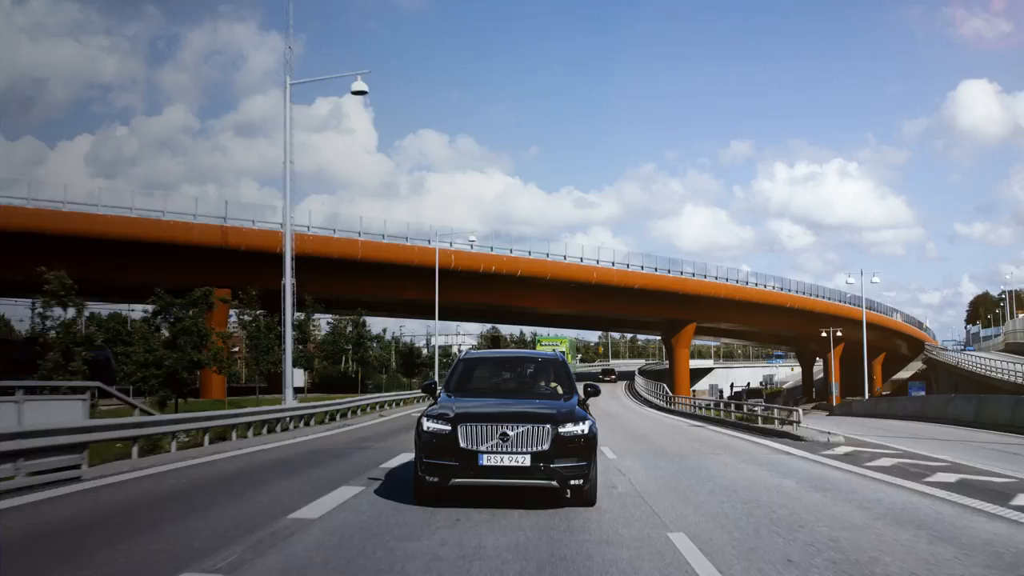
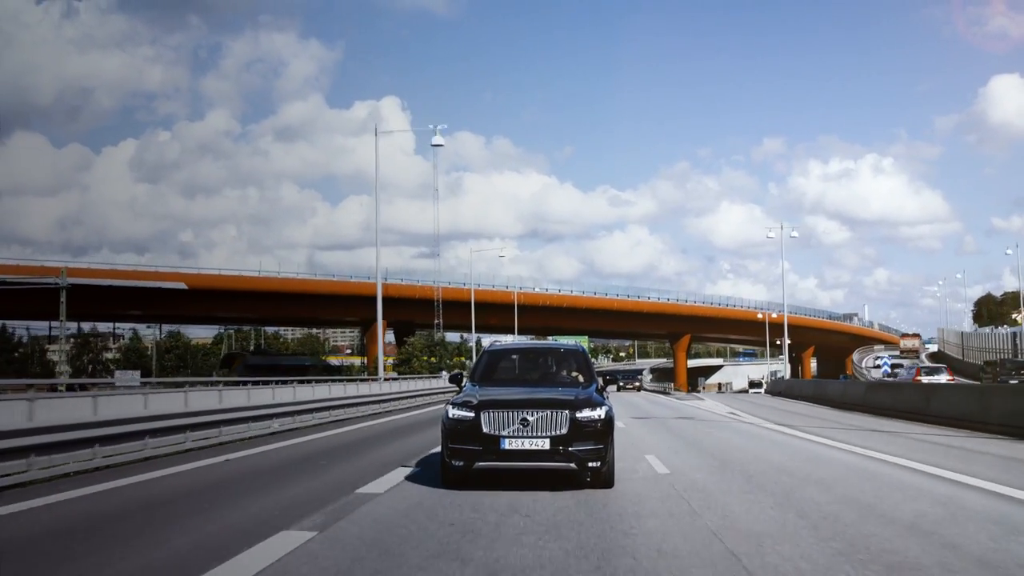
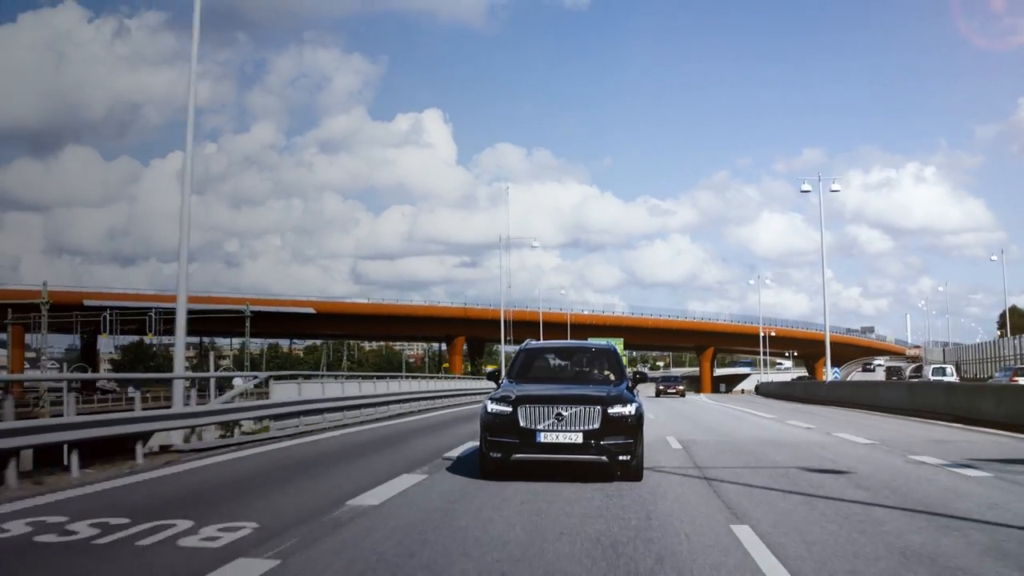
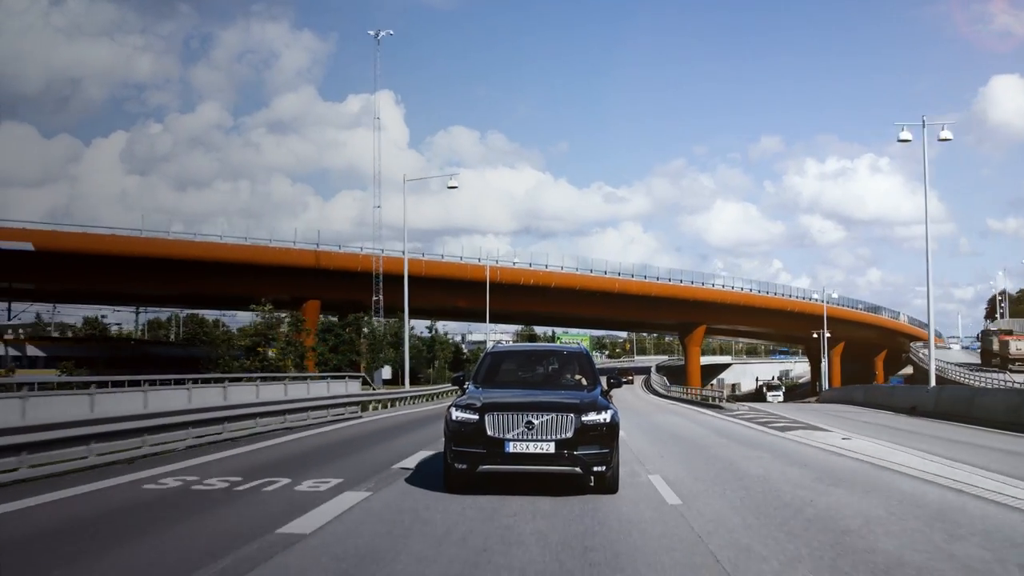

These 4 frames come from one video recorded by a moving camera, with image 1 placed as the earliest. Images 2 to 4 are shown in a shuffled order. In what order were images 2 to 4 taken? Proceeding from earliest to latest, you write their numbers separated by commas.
4, 2, 3
